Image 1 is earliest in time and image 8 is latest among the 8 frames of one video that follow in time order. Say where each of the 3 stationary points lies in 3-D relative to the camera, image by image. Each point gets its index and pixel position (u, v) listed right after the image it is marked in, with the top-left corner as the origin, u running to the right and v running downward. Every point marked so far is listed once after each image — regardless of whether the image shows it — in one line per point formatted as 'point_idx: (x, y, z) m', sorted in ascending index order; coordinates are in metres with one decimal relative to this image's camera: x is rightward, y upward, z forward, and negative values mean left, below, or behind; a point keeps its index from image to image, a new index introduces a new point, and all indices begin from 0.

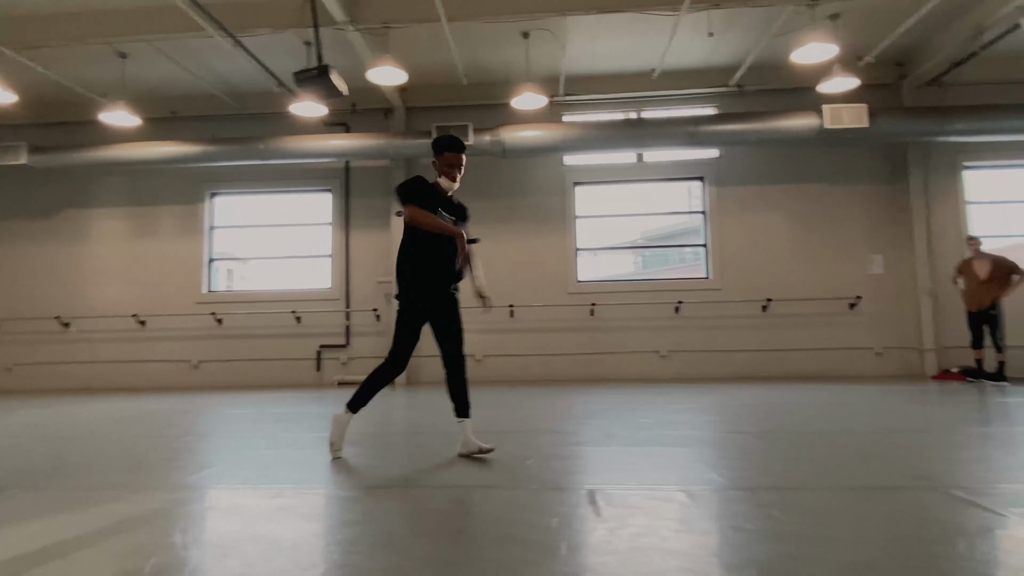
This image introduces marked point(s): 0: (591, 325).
0: (+0.8, -0.4, +6.1) m
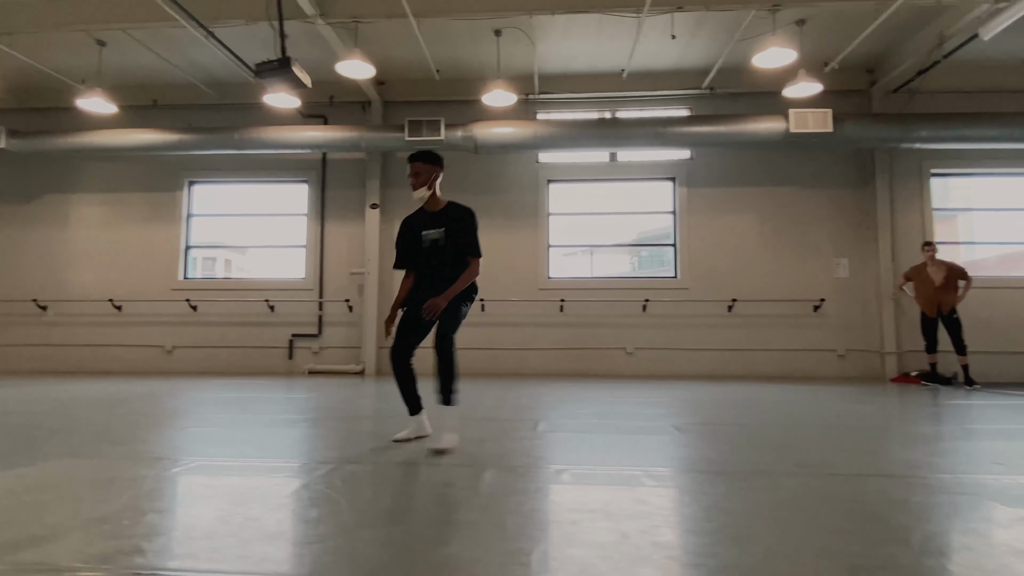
0: (+0.5, -0.3, +6.1) m
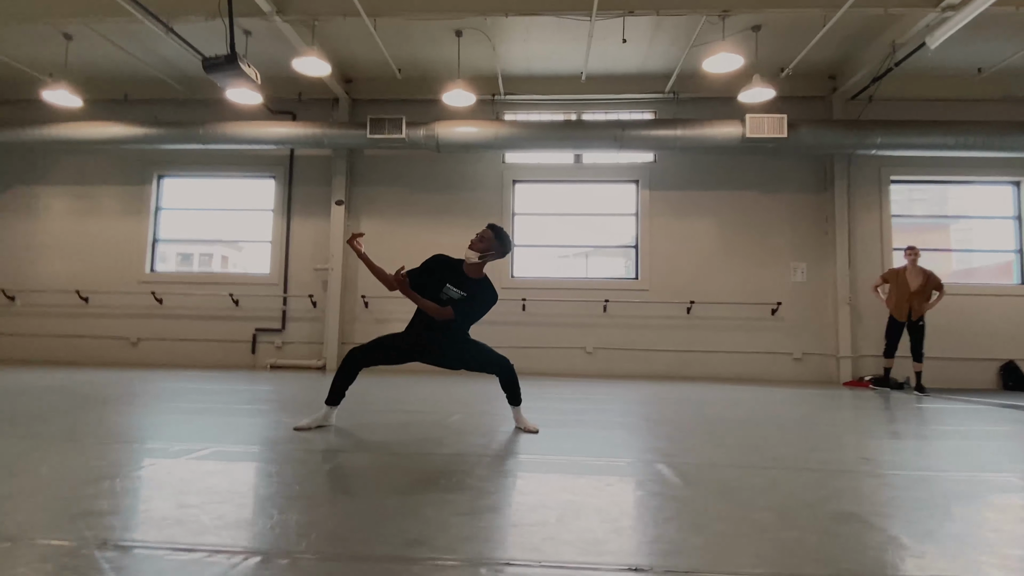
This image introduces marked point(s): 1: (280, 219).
0: (+0.1, -0.3, +6.2) m
1: (-2.5, +0.7, +6.3) m
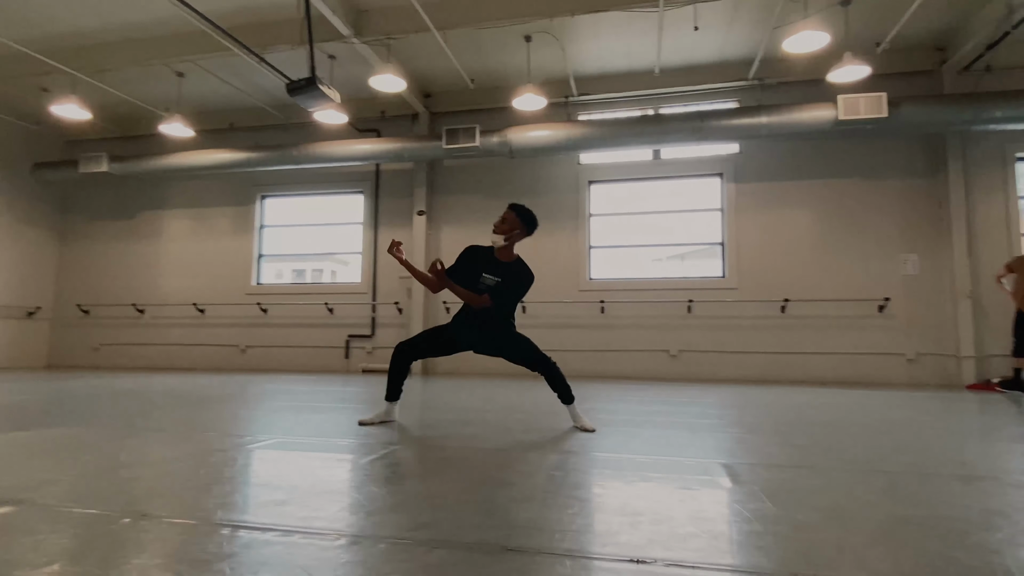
0: (+0.9, -0.4, +6.1) m
1: (-1.6, +0.6, +6.7) m
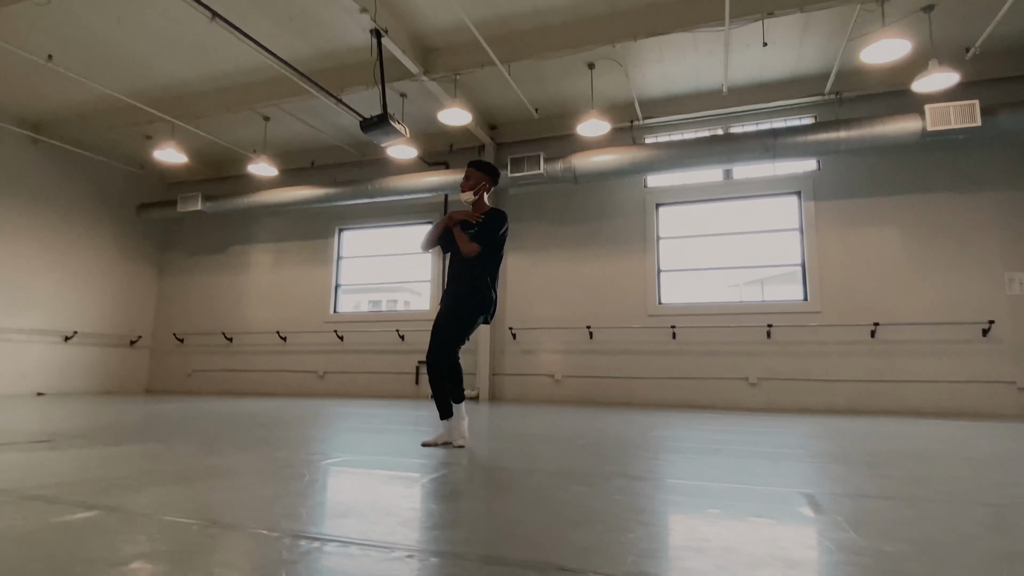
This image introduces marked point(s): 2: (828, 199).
0: (+1.6, -0.6, +5.9) m
1: (-0.9, +0.3, +6.8) m
2: (+3.0, +0.9, +5.7) m
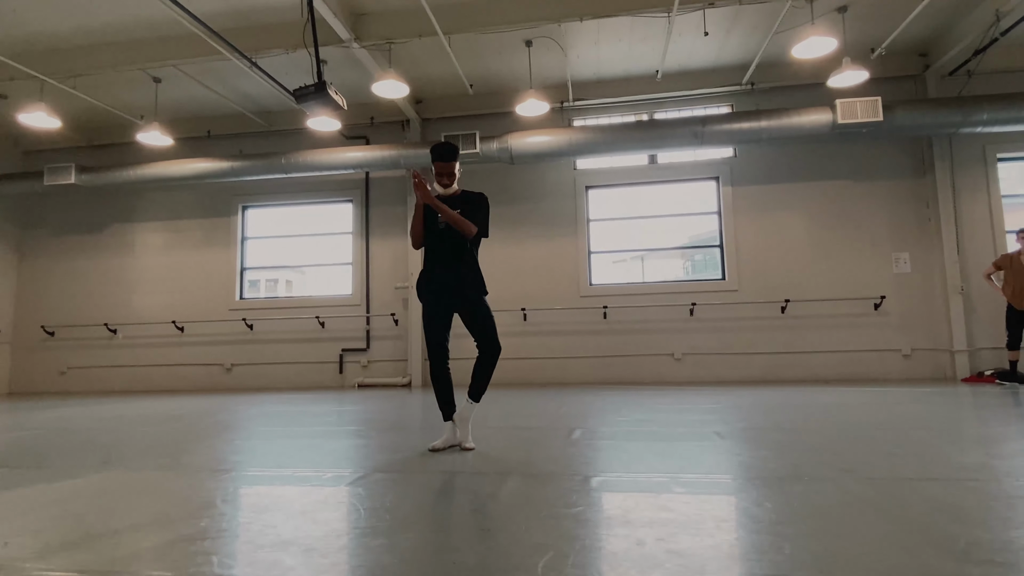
0: (+0.9, -0.4, +6.1) m
1: (-1.7, +0.5, +6.5) m
2: (+2.4, +1.1, +6.0) m
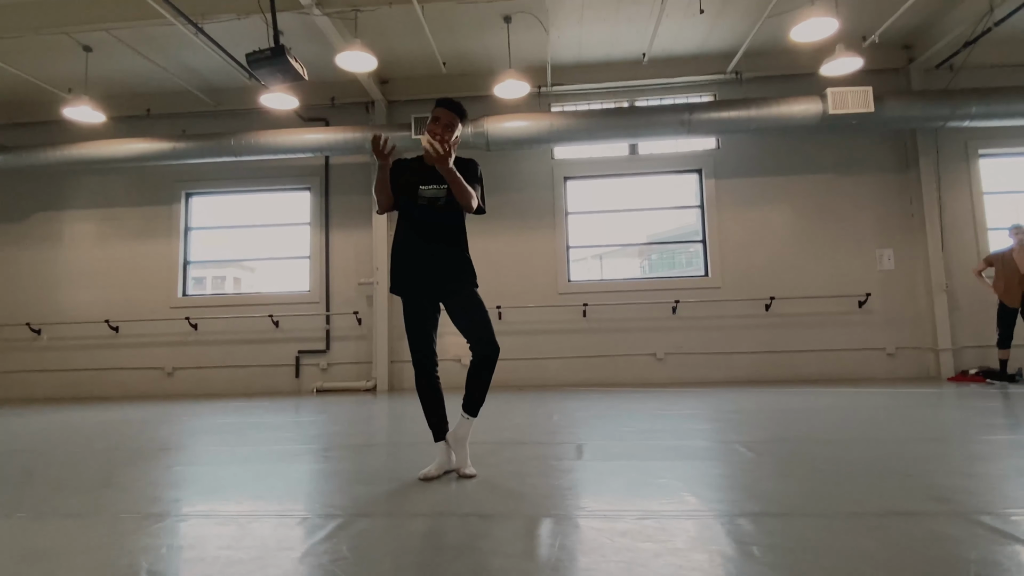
0: (+0.7, -0.4, +5.7) m
1: (-1.9, +0.6, +5.9) m
2: (+2.1, +1.1, +5.8) m
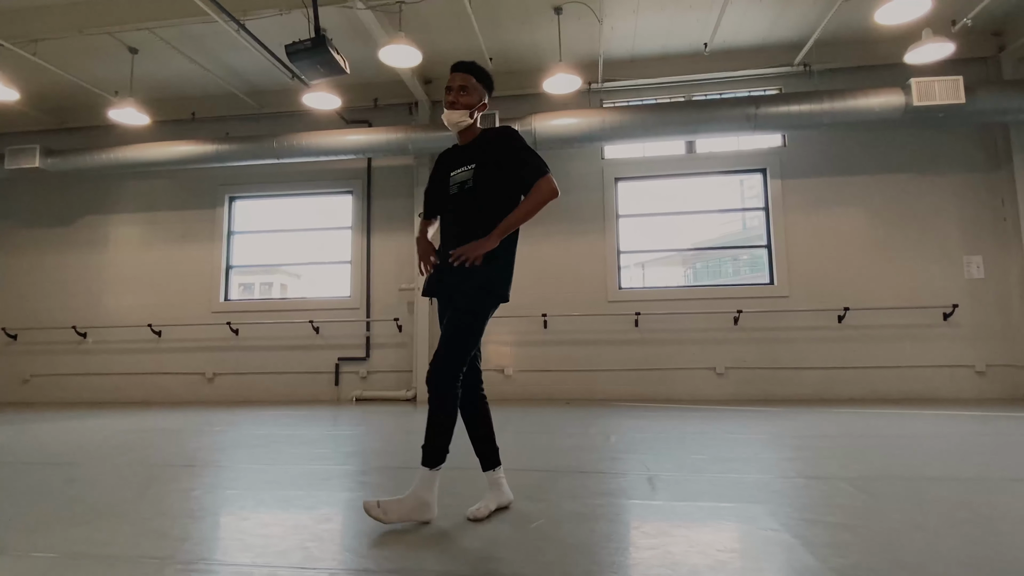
0: (+1.1, -0.4, +5.4) m
1: (-1.5, +0.5, +5.8) m
2: (+2.6, +1.0, +5.4) m
